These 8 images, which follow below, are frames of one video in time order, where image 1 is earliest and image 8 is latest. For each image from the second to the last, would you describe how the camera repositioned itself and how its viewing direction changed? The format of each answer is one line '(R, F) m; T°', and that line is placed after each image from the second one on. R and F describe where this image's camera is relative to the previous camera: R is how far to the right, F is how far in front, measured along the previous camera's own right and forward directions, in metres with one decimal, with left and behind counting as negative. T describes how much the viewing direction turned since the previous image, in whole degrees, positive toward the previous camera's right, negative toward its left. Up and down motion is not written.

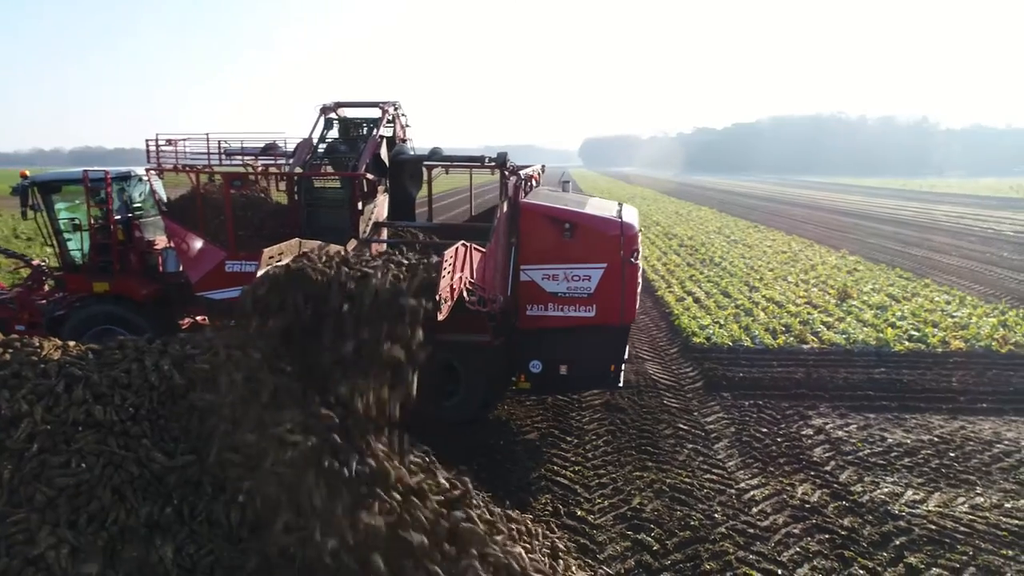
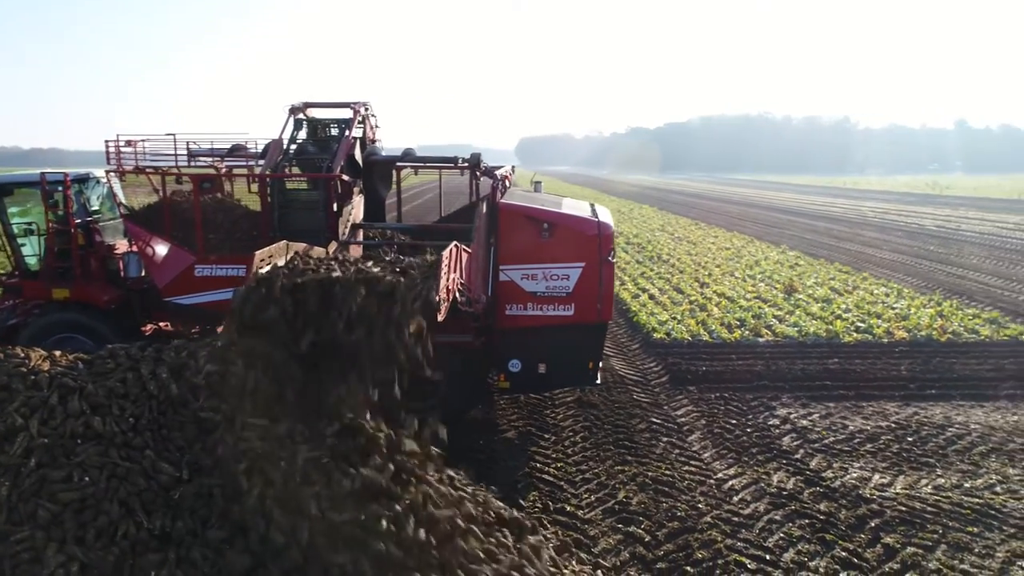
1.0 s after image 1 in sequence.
(-0.4, 0.0) m; +5°
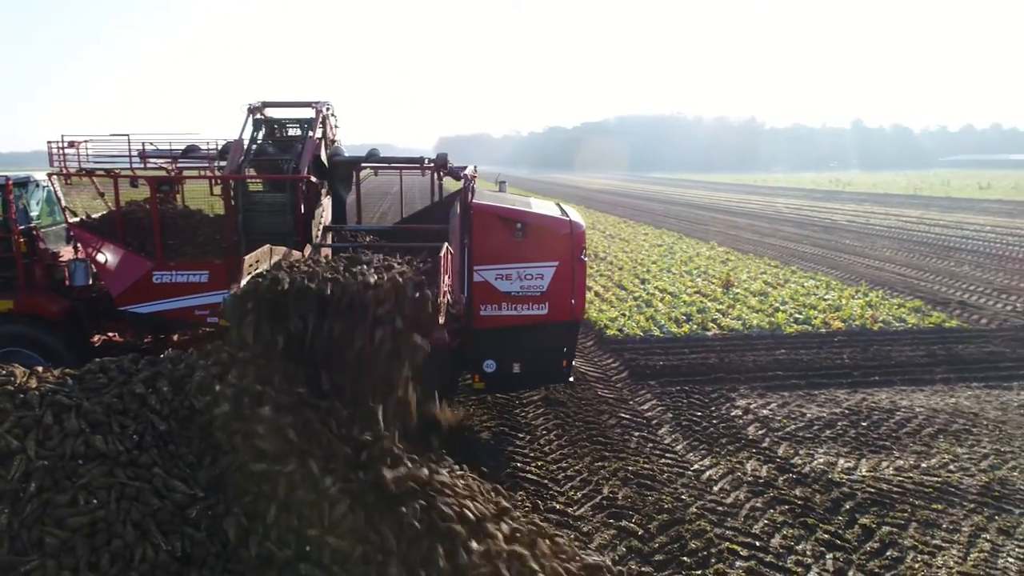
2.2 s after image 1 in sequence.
(-0.6, 0.0) m; +6°
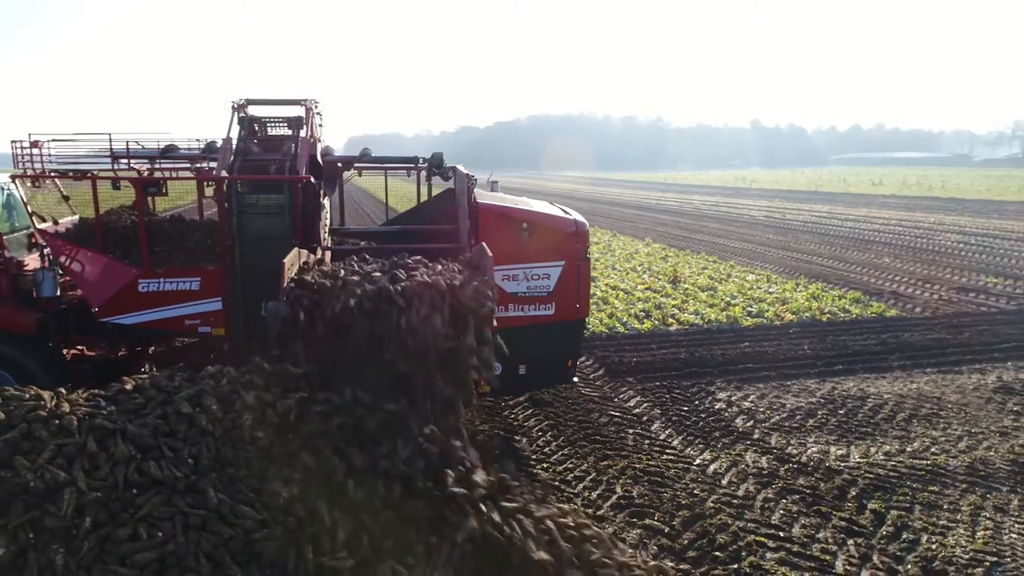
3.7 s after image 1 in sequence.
(-0.9, +0.2) m; +7°
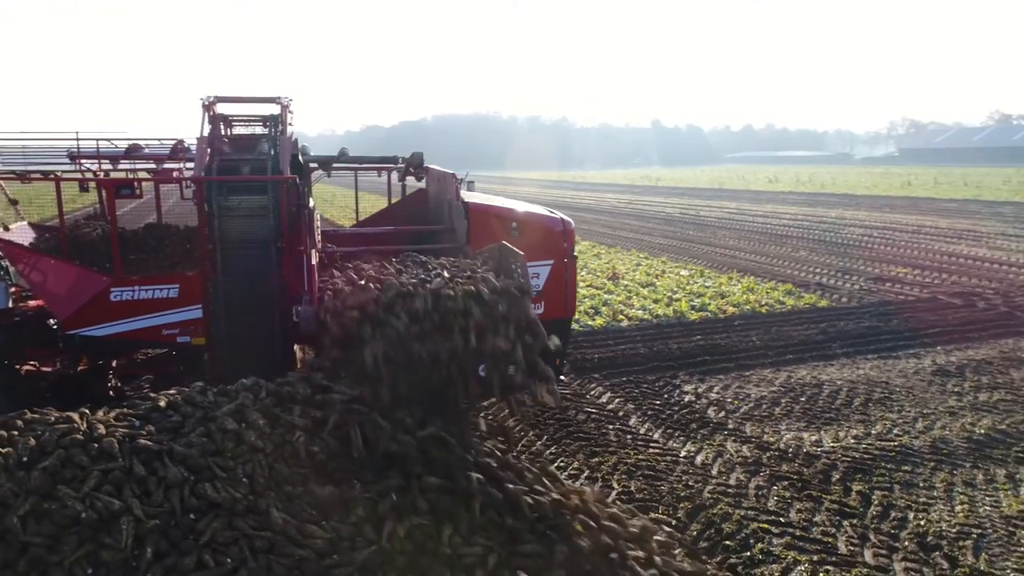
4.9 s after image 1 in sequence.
(-0.8, +0.1) m; +7°
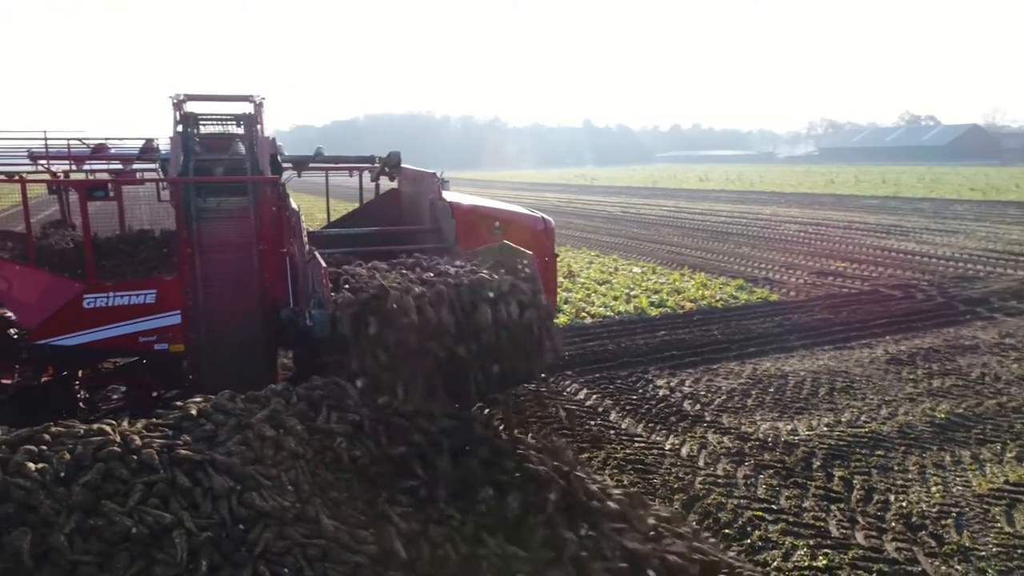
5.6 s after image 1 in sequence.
(-0.5, 0.0) m; +5°
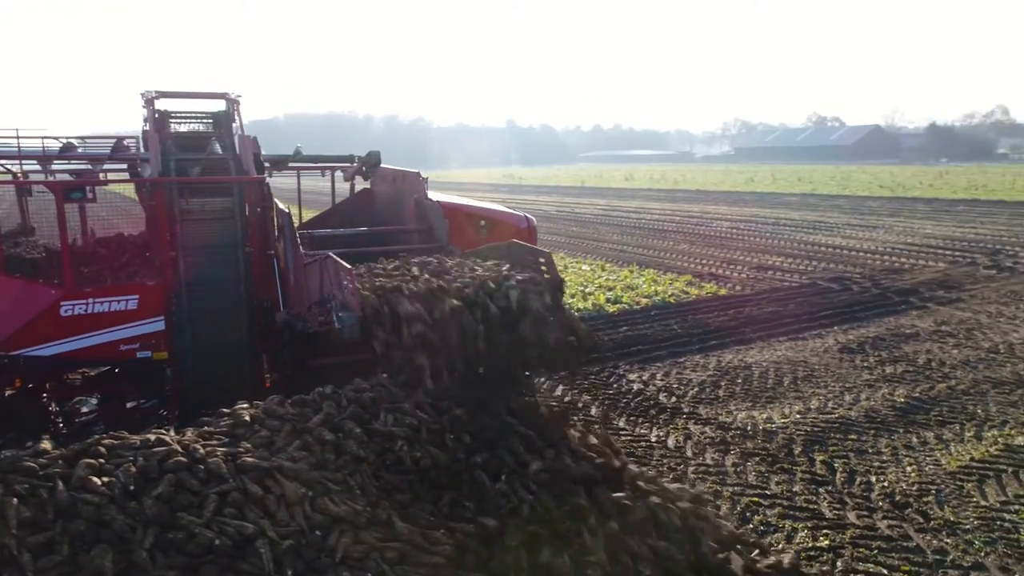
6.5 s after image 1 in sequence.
(-0.6, 0.0) m; +6°
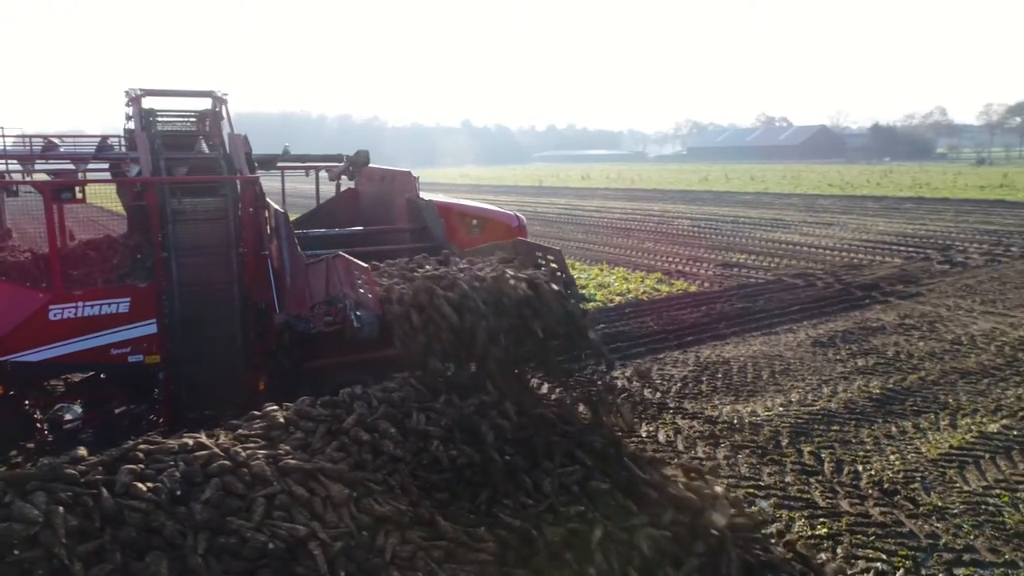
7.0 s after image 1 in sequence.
(-0.4, 0.0) m; +3°
